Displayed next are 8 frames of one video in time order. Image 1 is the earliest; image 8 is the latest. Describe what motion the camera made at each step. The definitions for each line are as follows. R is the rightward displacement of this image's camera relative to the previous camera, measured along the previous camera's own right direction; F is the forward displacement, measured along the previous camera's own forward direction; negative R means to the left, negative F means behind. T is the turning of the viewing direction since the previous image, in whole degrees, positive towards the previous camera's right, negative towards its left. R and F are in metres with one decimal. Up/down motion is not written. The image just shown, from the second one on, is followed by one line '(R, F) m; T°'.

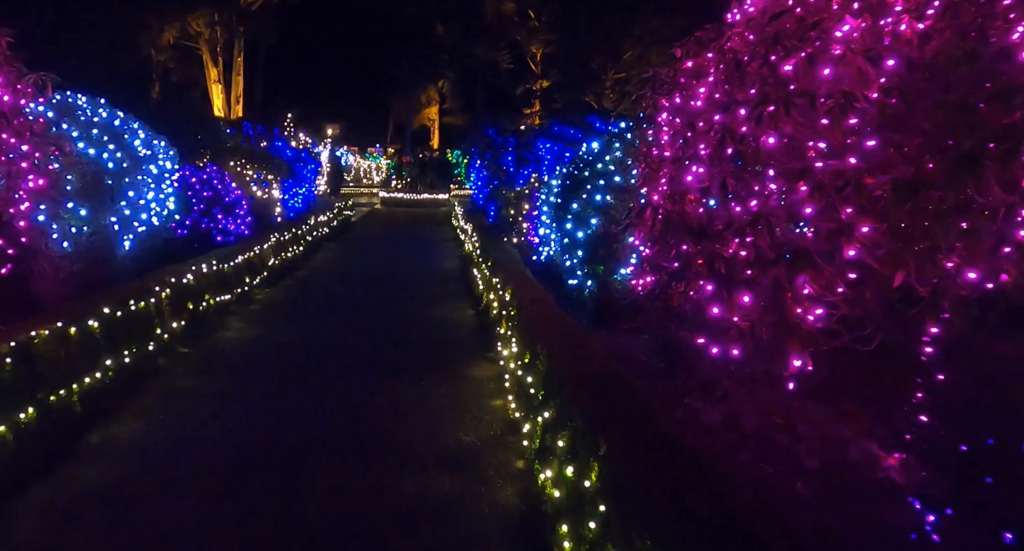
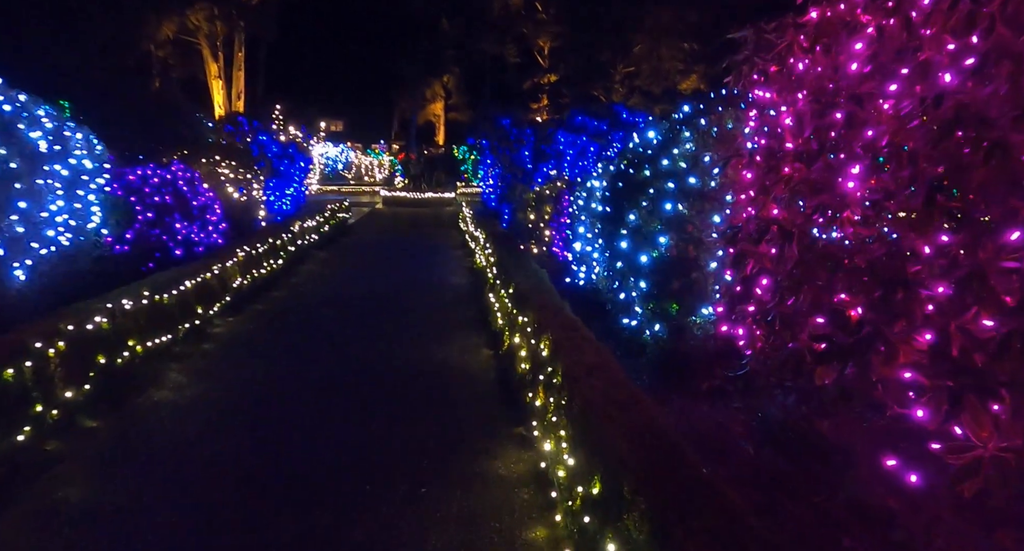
(-0.2, +2.1) m; 0°
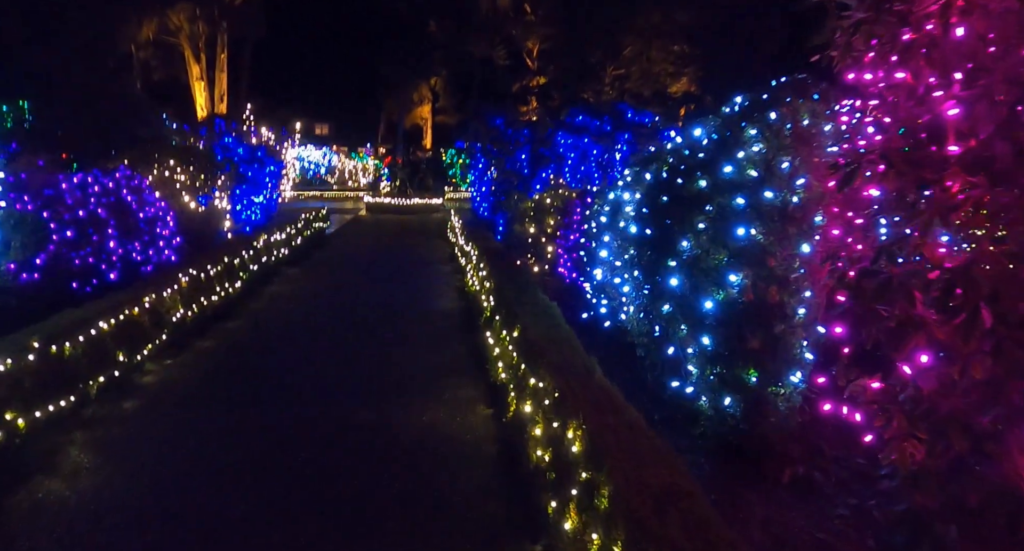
(-0.1, +1.5) m; +1°
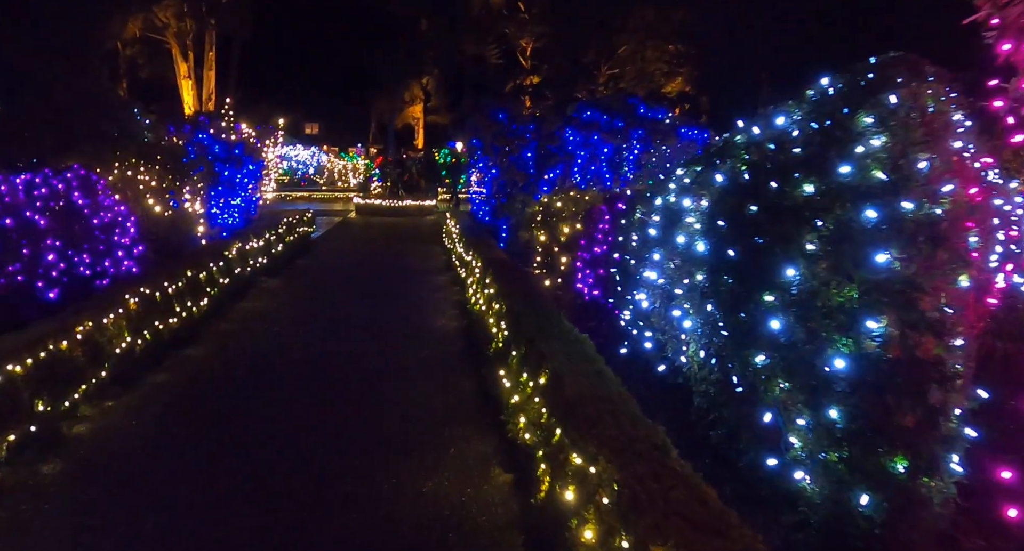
(-0.2, +1.1) m; +1°
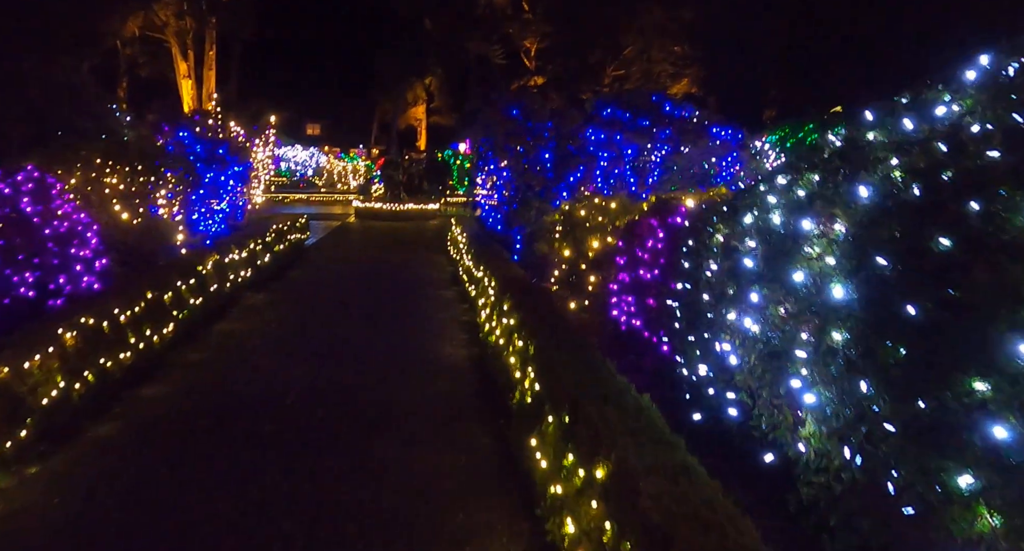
(-0.2, +1.1) m; 0°
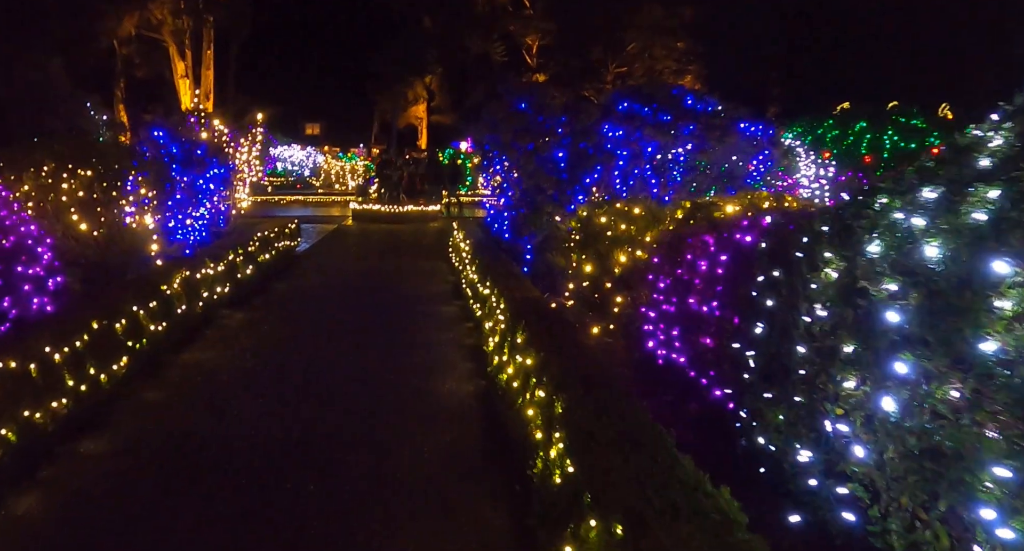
(-0.1, +0.9) m; 0°
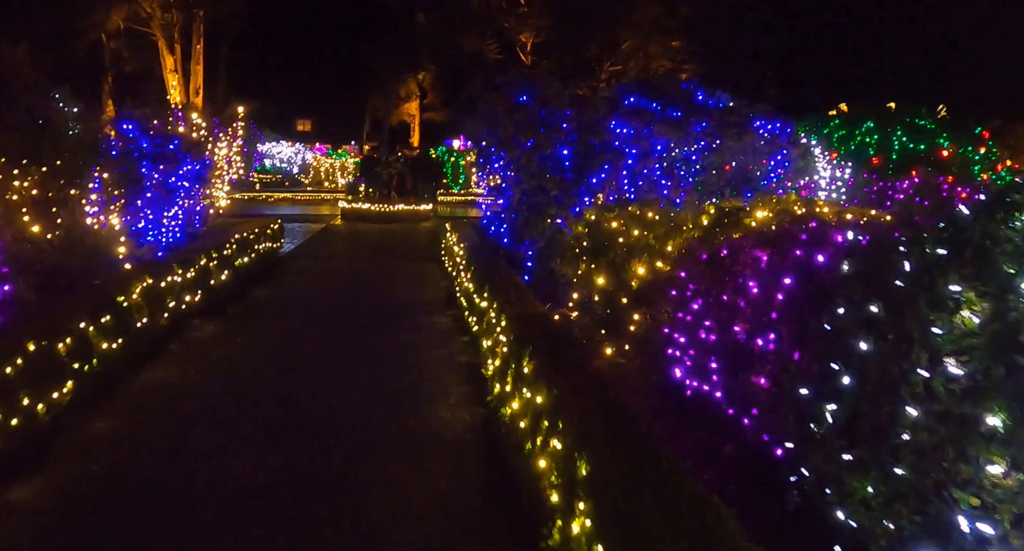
(-0.1, +0.7) m; +1°
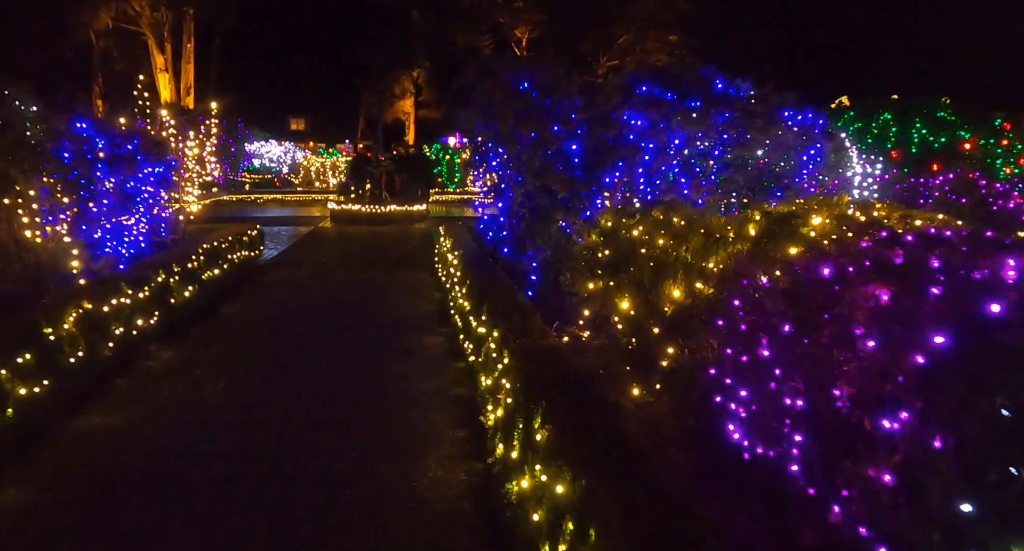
(0.0, +0.9) m; 0°
